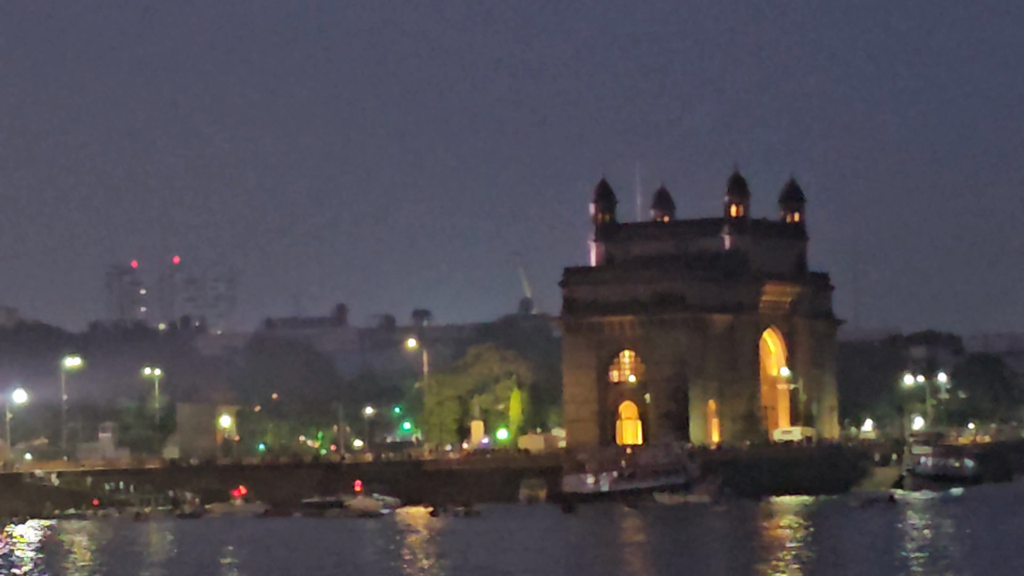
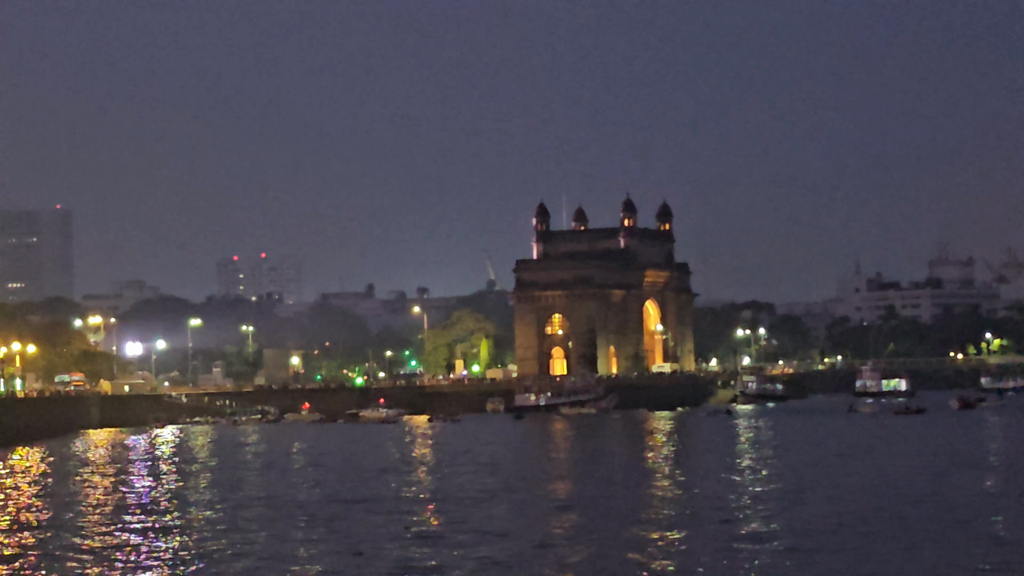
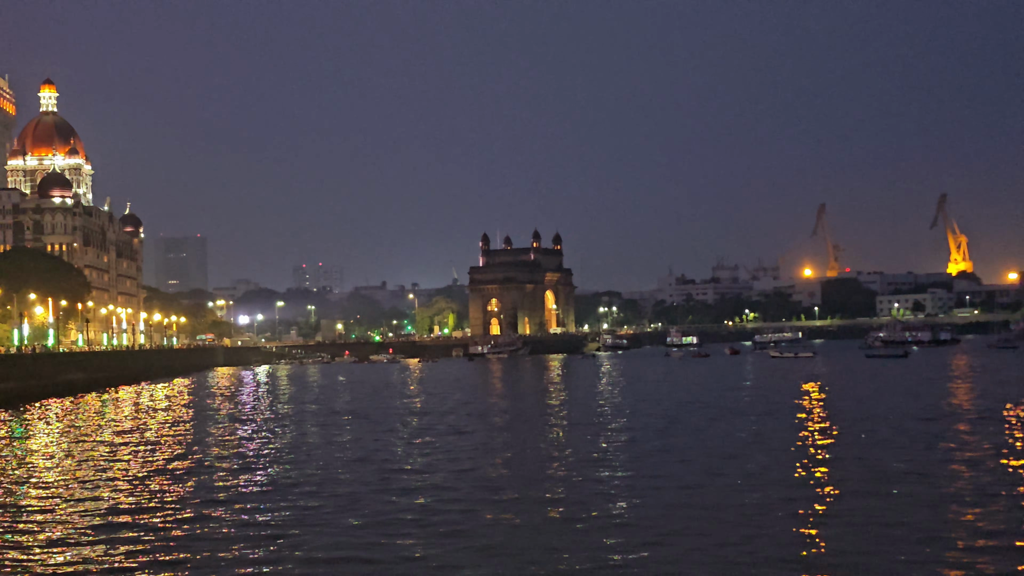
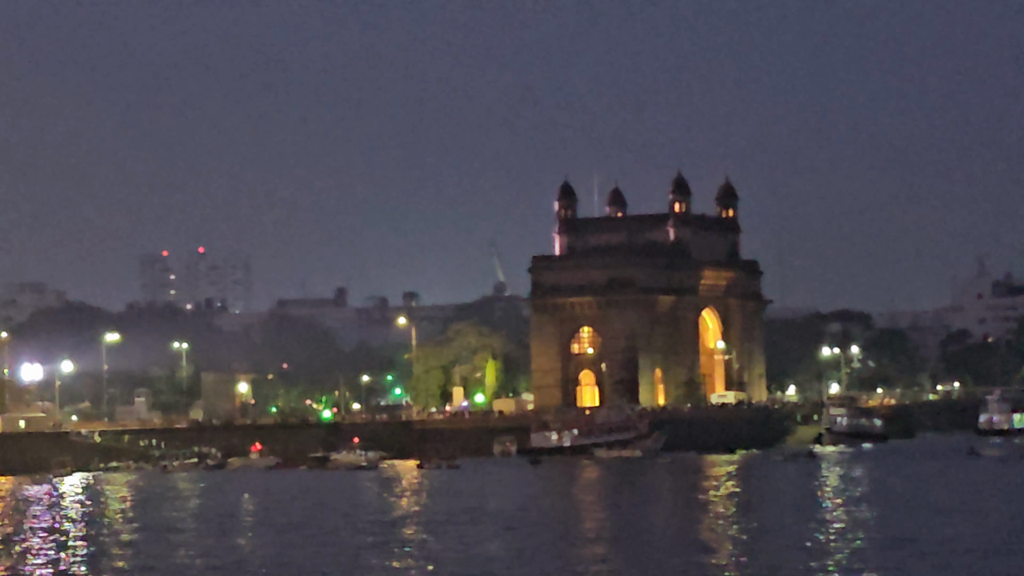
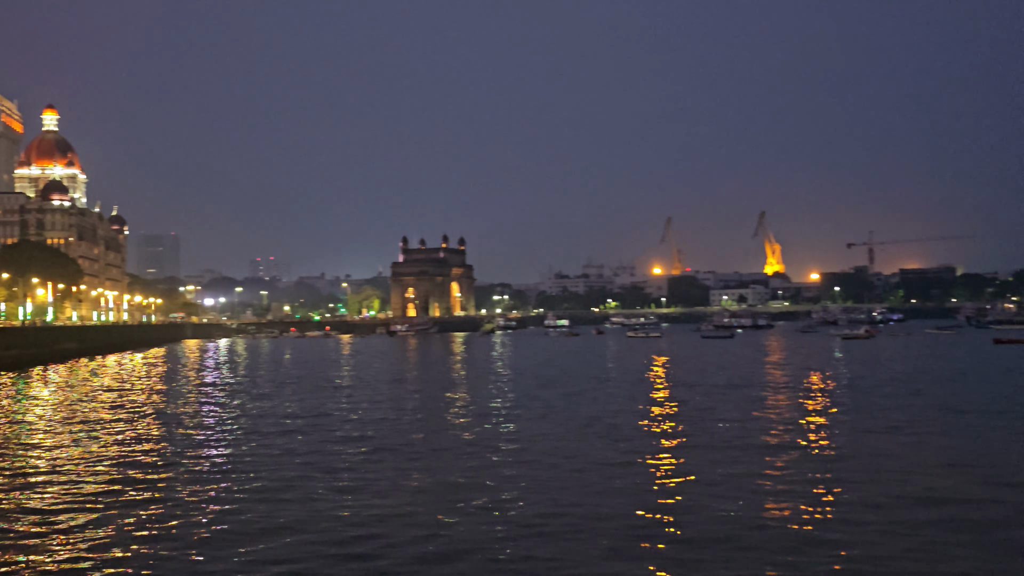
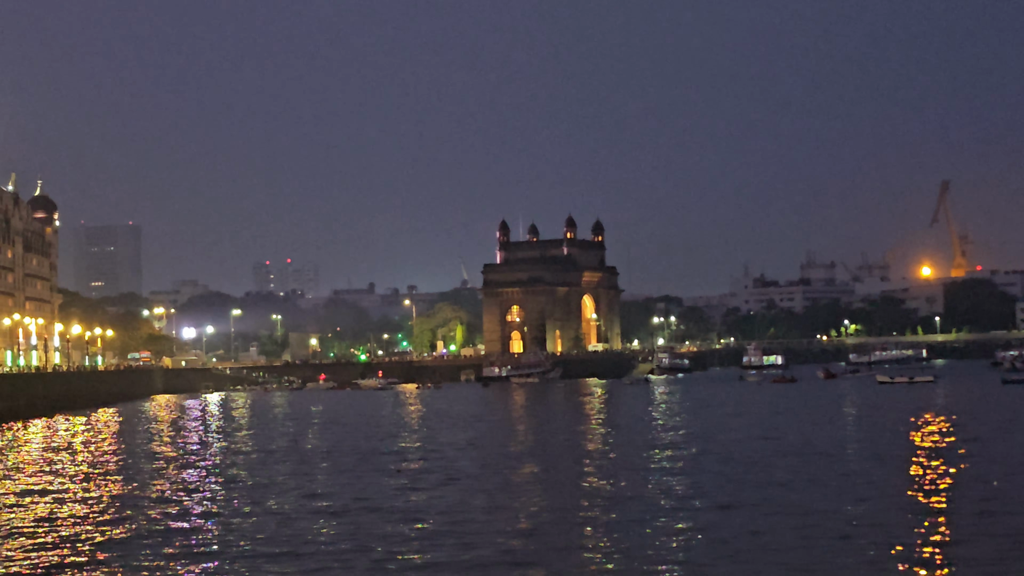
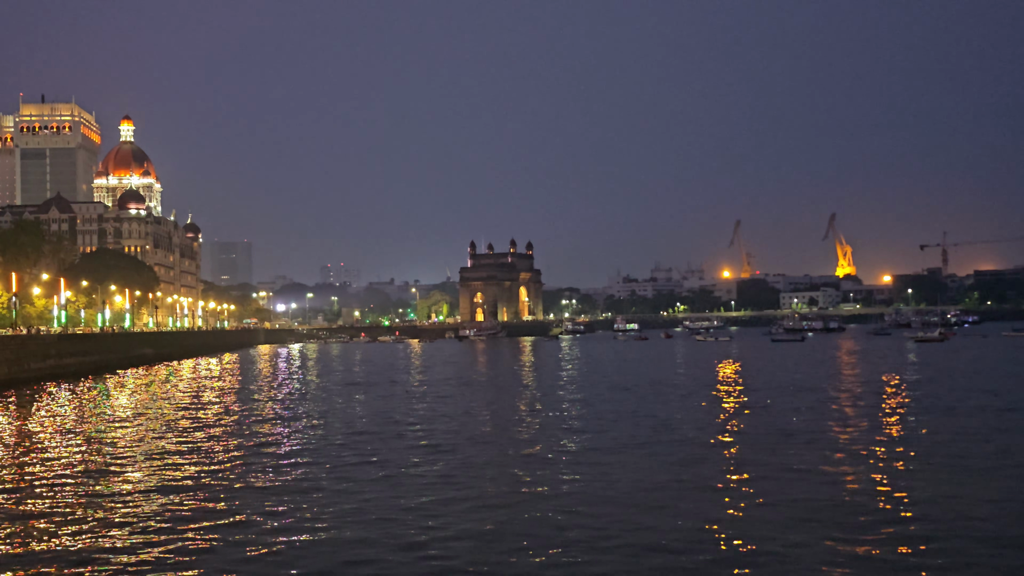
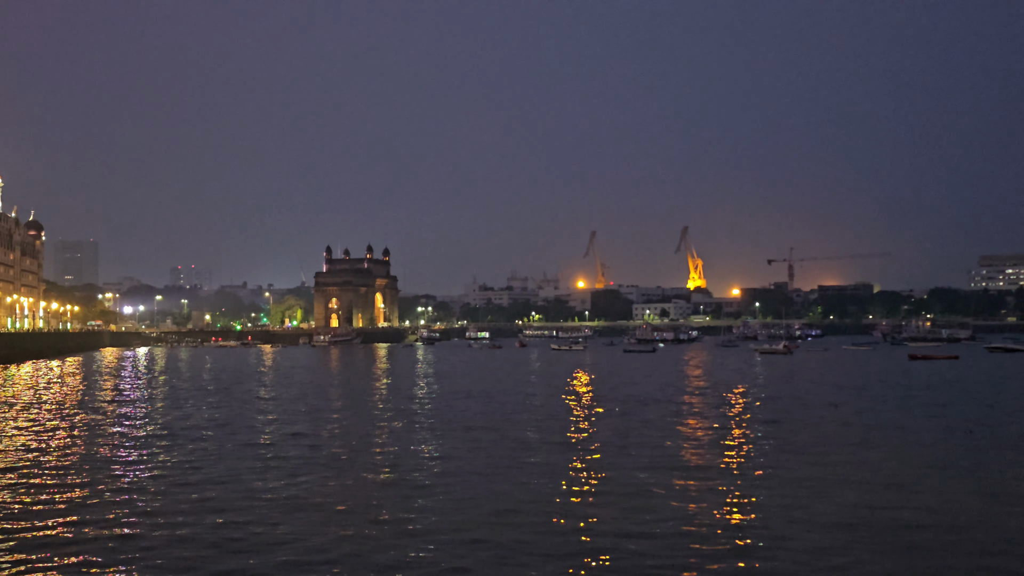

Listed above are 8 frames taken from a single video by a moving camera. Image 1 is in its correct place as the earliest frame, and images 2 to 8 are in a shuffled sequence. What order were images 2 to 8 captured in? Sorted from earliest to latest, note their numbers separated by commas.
4, 2, 6, 3, 7, 5, 8
